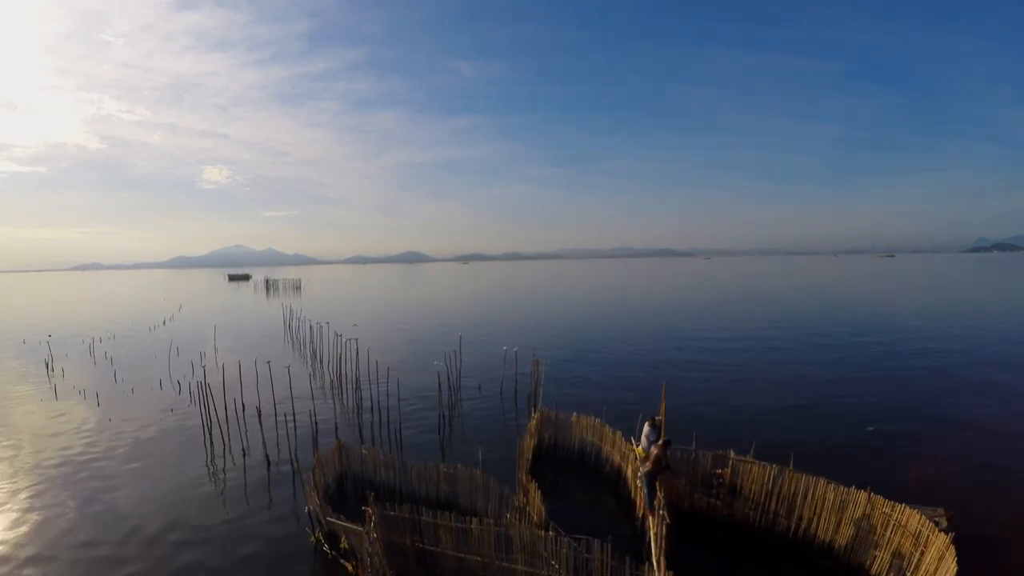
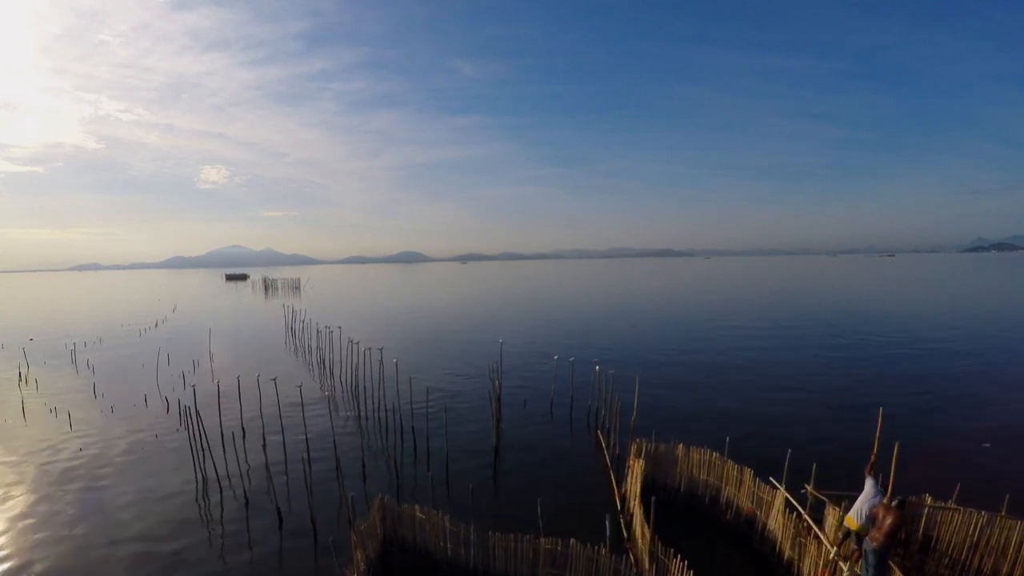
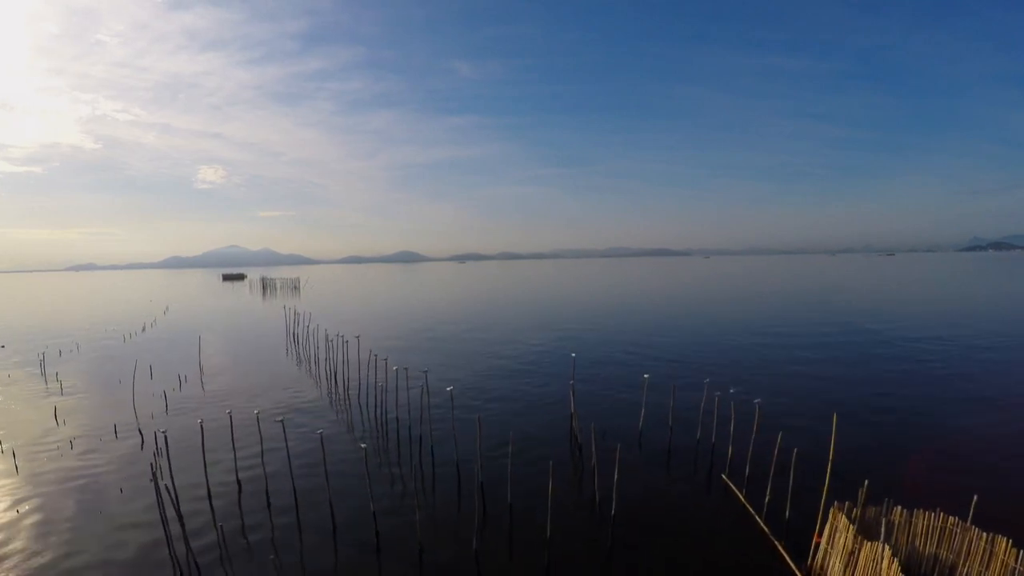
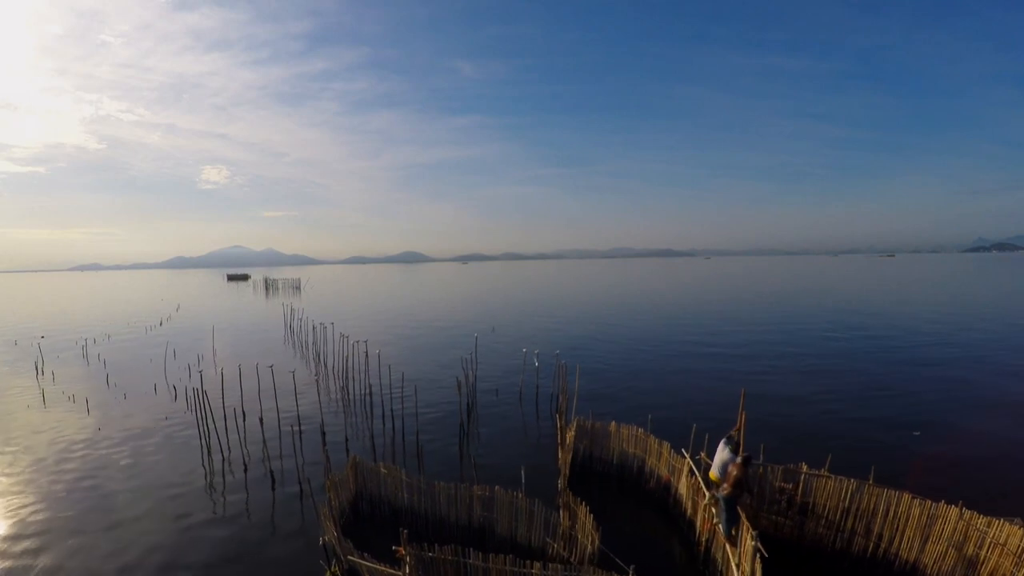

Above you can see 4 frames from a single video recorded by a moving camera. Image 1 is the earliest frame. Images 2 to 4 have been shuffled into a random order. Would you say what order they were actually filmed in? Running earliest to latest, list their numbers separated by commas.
4, 2, 3
